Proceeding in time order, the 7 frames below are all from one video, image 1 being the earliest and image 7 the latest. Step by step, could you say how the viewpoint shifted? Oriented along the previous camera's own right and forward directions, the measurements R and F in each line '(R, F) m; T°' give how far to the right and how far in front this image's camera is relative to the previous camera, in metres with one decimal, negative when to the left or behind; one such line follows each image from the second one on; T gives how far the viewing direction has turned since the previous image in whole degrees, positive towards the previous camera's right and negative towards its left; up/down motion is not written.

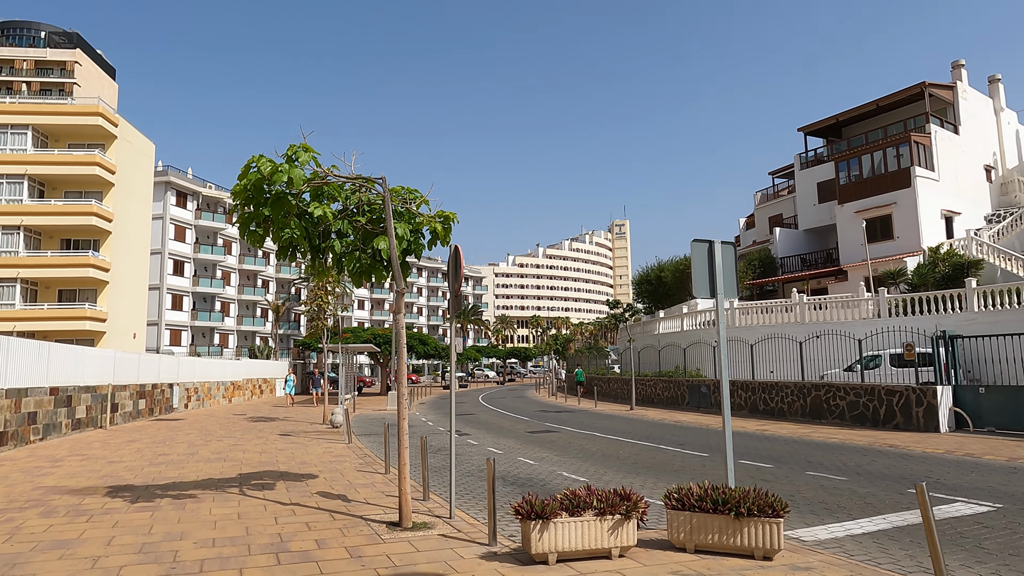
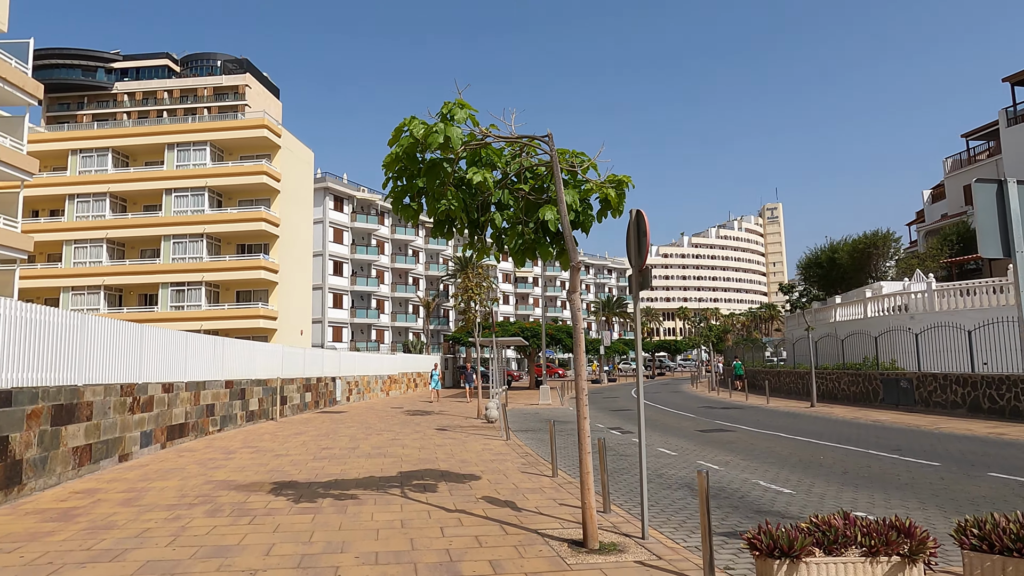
(-0.6, +1.3) m; -12°
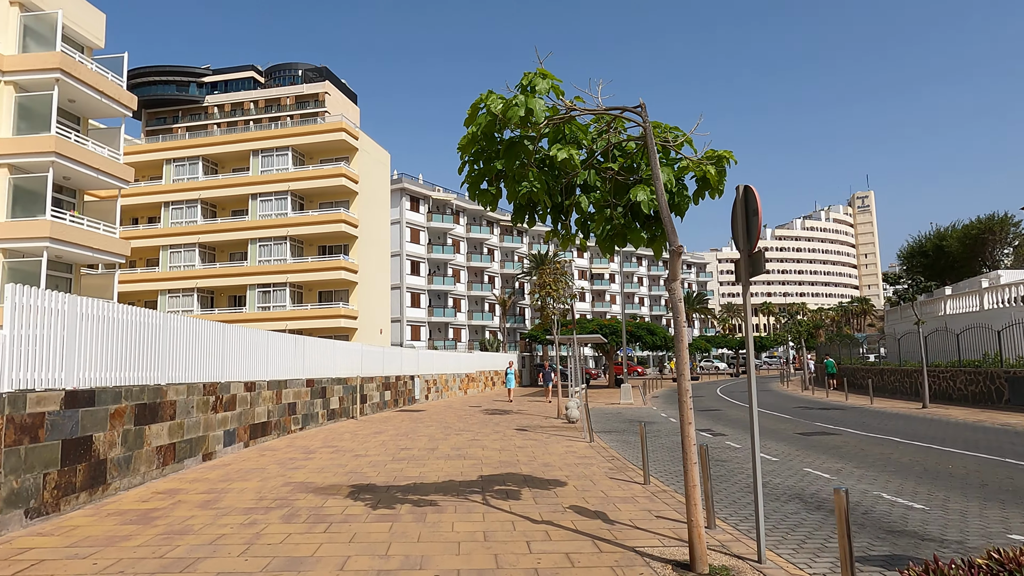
(-0.1, +0.7) m; -6°
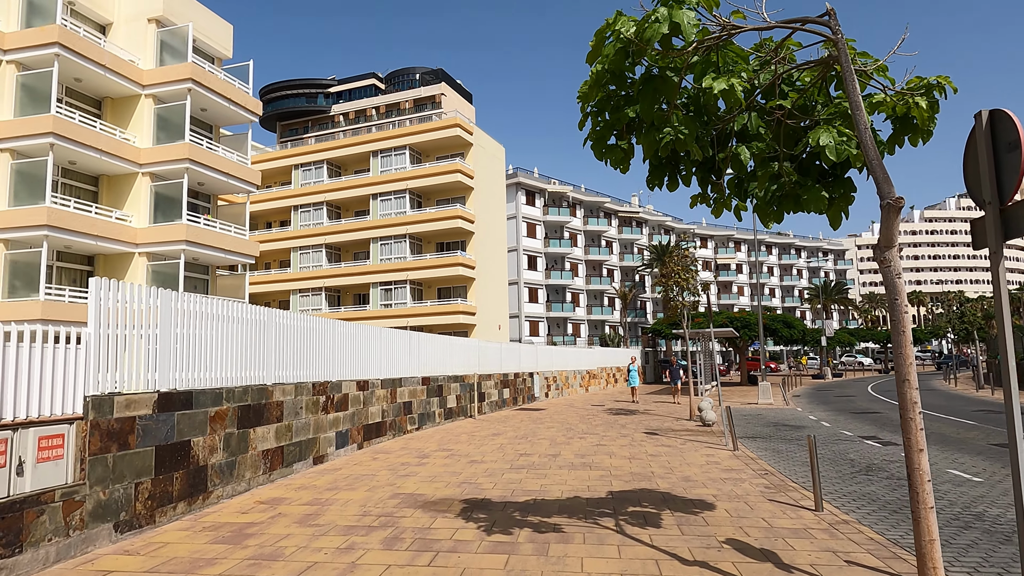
(-0.2, +1.3) m; -10°
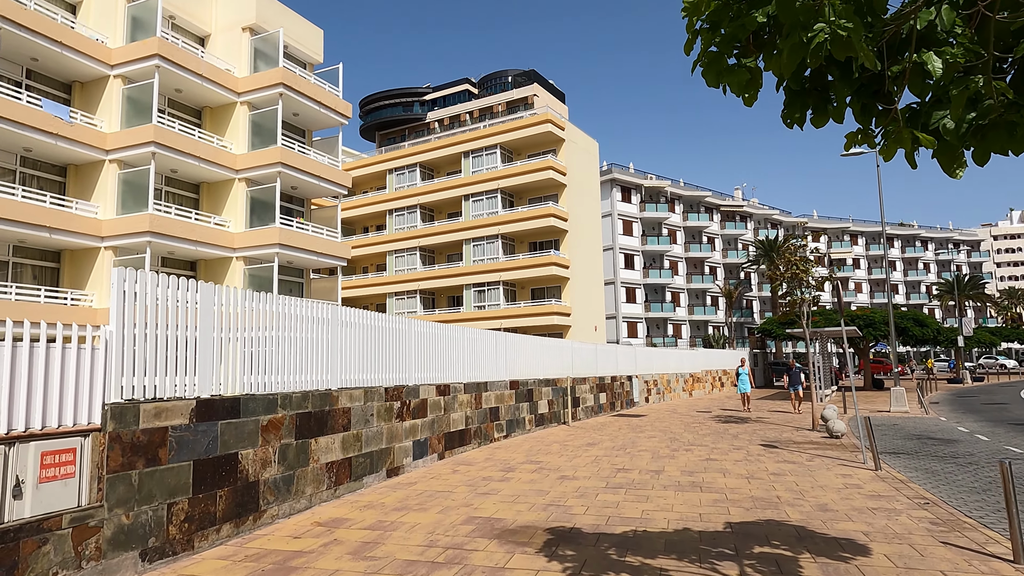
(+0.1, +1.3) m; -8°
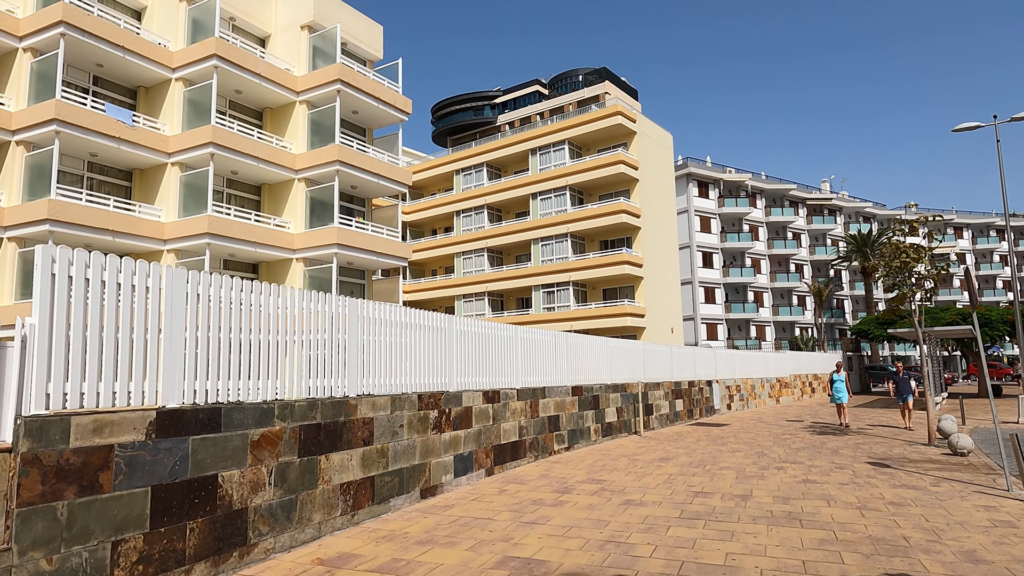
(+0.3, +1.5) m; -6°
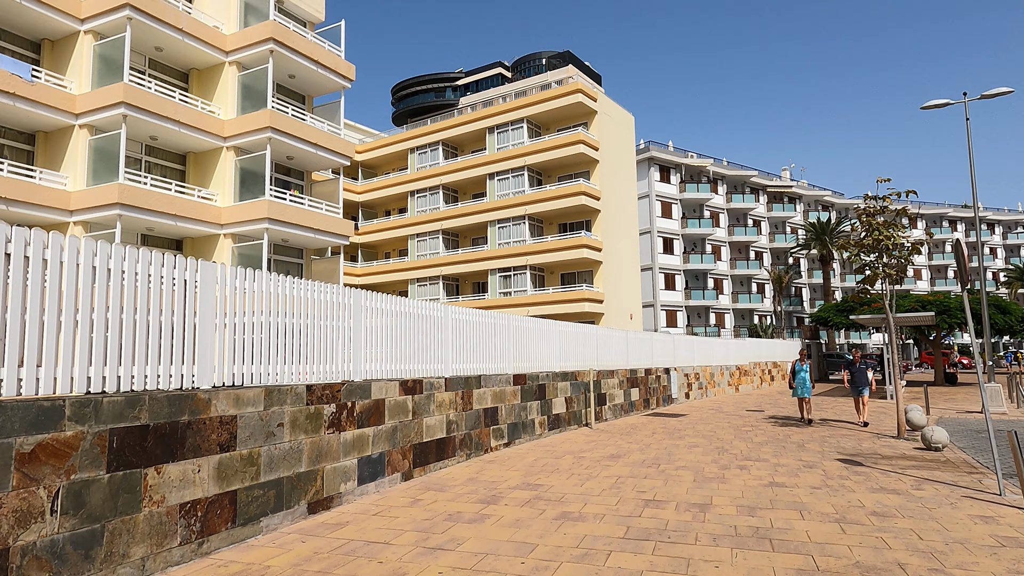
(+0.5, +1.5) m; +3°
